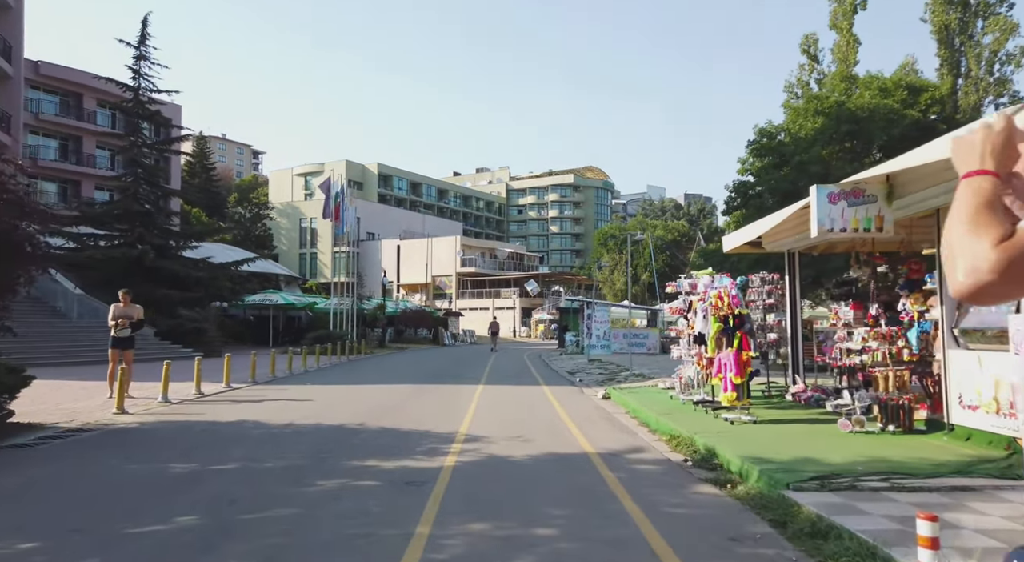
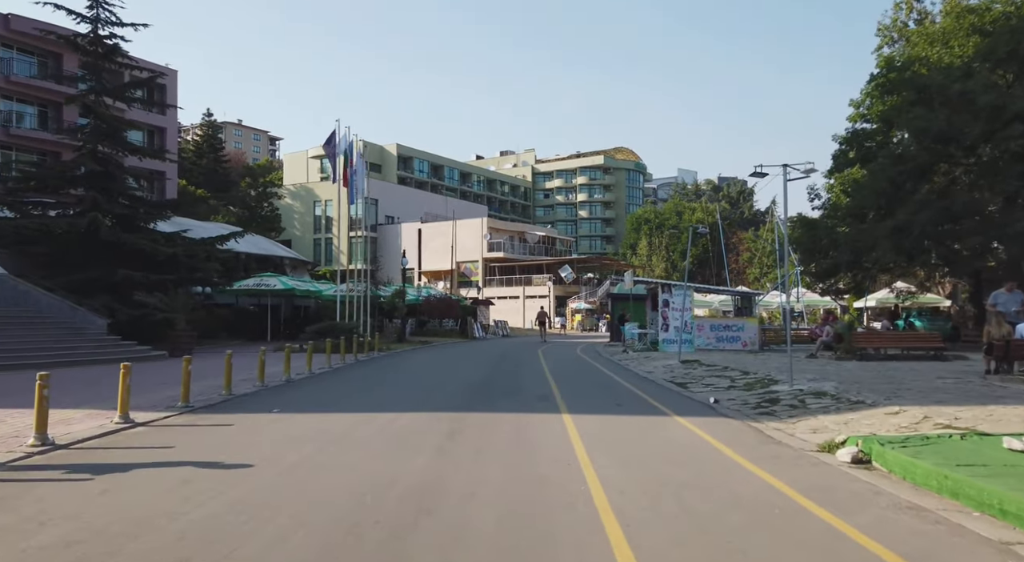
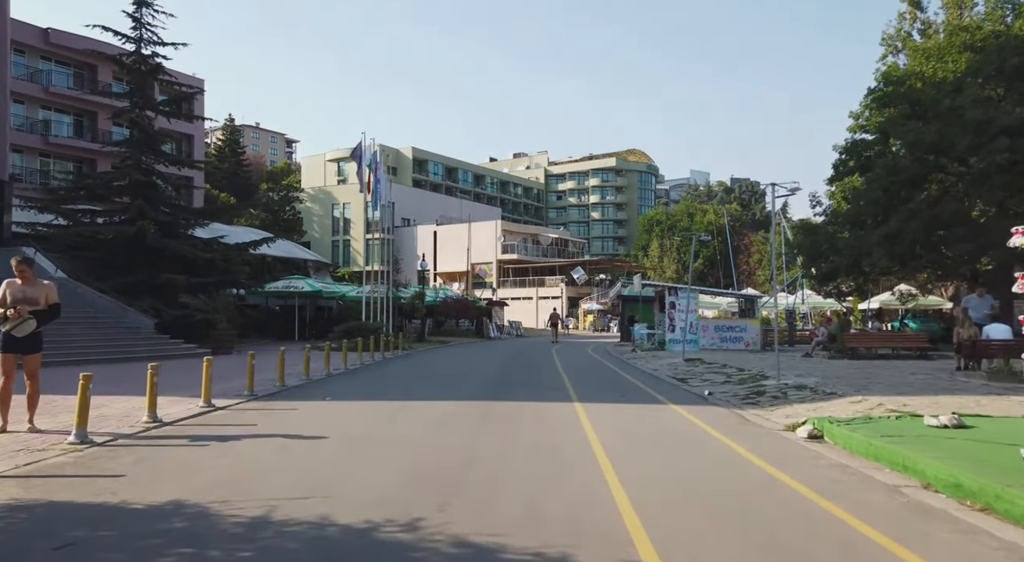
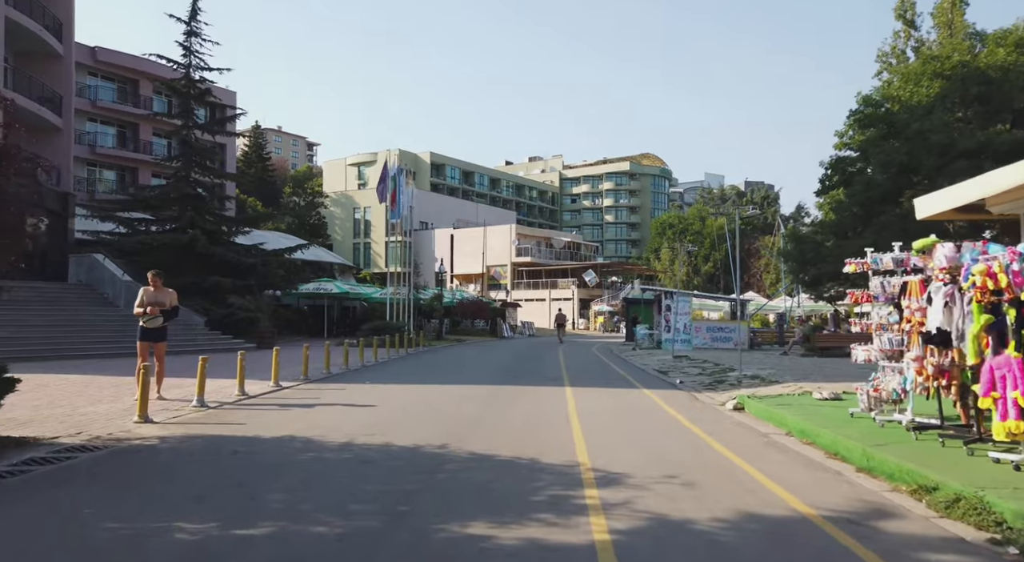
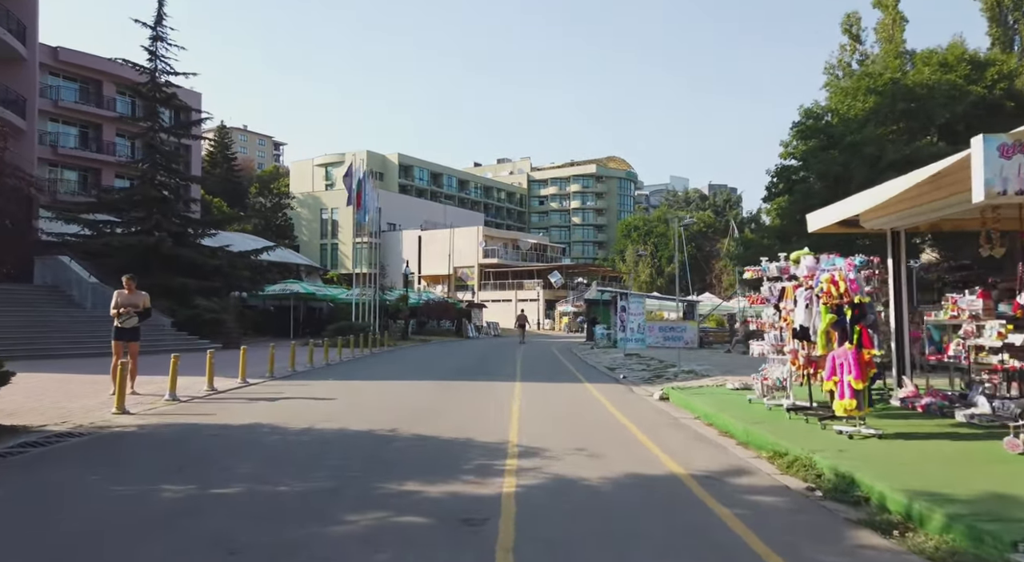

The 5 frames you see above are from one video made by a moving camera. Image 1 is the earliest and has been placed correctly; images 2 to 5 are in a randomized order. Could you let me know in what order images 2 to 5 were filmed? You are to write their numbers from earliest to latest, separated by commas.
5, 4, 3, 2
